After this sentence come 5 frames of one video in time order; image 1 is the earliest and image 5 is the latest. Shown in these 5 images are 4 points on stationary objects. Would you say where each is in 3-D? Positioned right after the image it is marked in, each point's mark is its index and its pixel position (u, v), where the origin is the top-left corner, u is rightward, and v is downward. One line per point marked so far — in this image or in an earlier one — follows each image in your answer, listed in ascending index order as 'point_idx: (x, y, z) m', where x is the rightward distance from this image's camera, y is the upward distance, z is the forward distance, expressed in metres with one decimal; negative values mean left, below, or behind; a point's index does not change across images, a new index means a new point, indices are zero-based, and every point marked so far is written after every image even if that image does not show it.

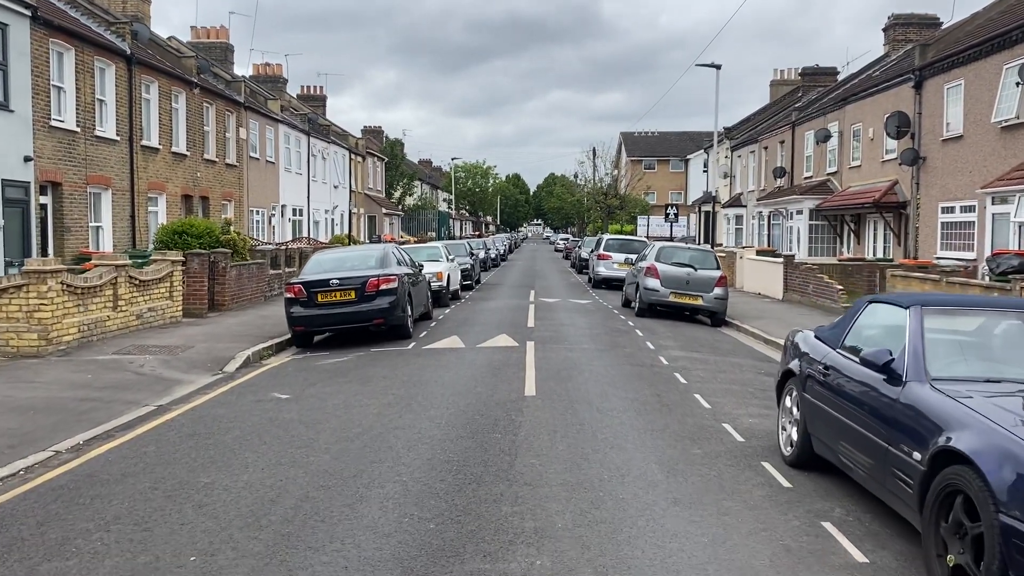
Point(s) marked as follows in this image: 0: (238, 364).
0: (-3.8, -1.0, +11.7) m
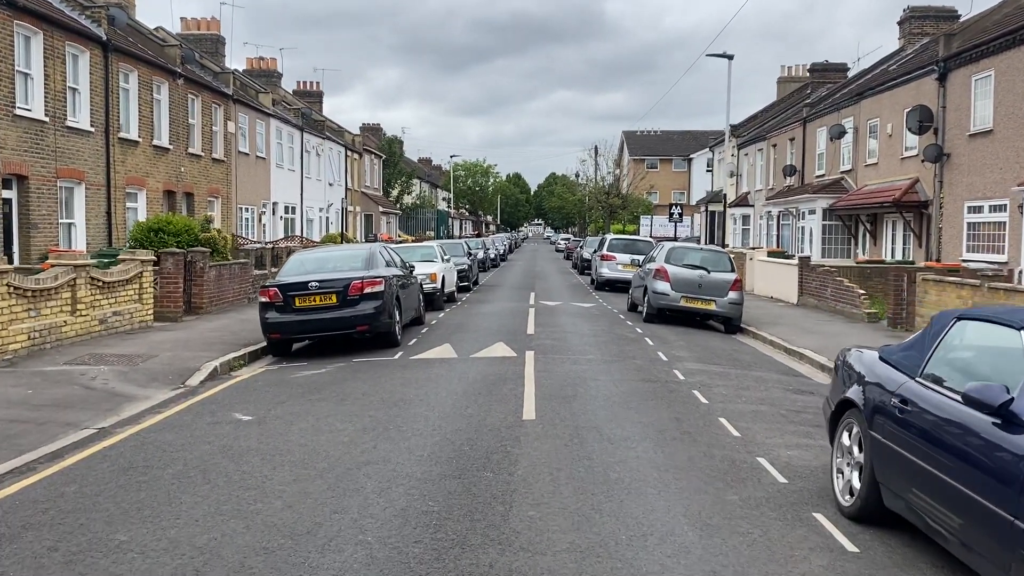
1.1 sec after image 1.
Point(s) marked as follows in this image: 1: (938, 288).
0: (-3.8, -1.1, +10.5) m
1: (+6.9, 0.0, +13.8) m
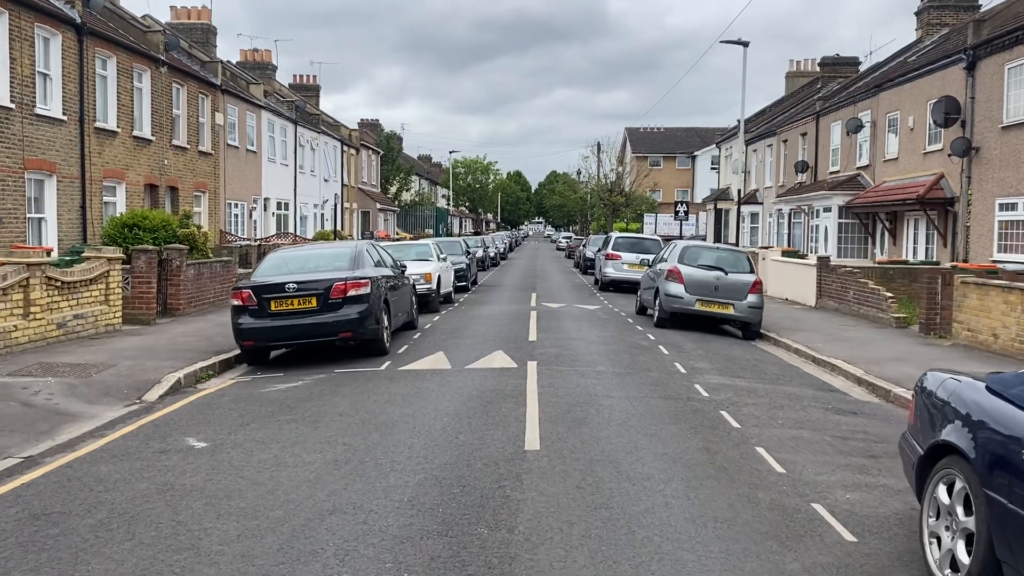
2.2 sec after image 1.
0: (-3.8, -1.1, +9.3) m
1: (+6.9, -0.1, +12.6) m
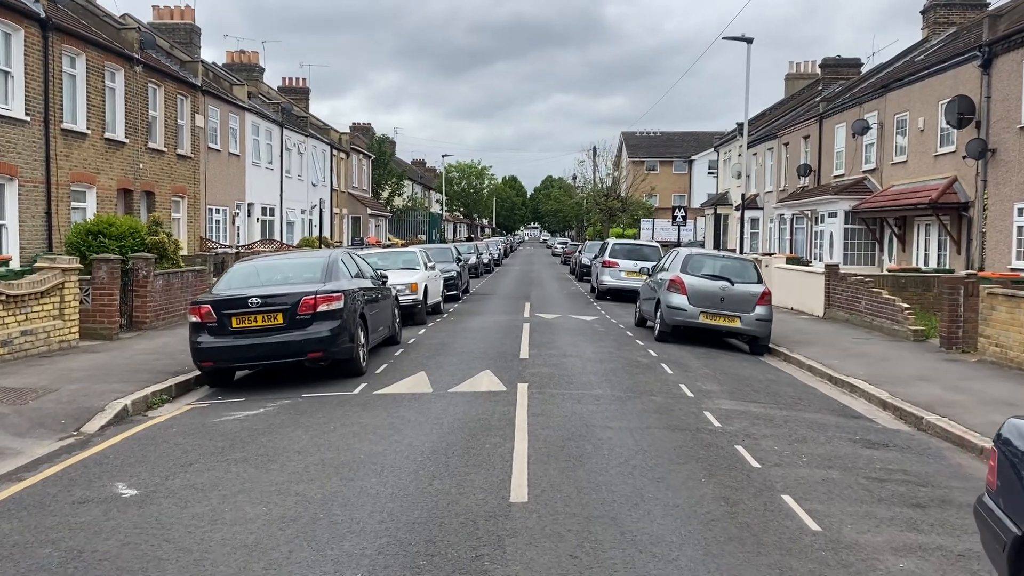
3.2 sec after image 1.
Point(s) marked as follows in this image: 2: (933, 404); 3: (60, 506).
0: (-3.9, -1.3, +8.2) m
1: (+6.8, -0.2, +11.6) m
2: (+4.5, -1.2, +9.1) m
3: (-3.0, -1.5, +5.7) m
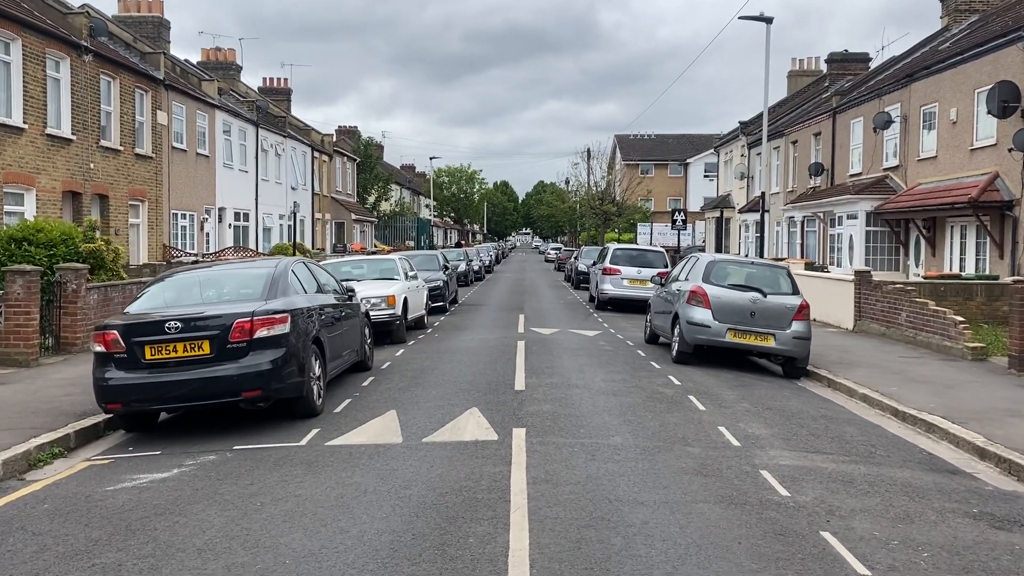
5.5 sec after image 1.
0: (-4.0, -1.4, +6.1) m
1: (+6.7, -0.4, +9.6) m
2: (+4.4, -1.4, +7.0) m
3: (-3.1, -1.6, +3.6) m
